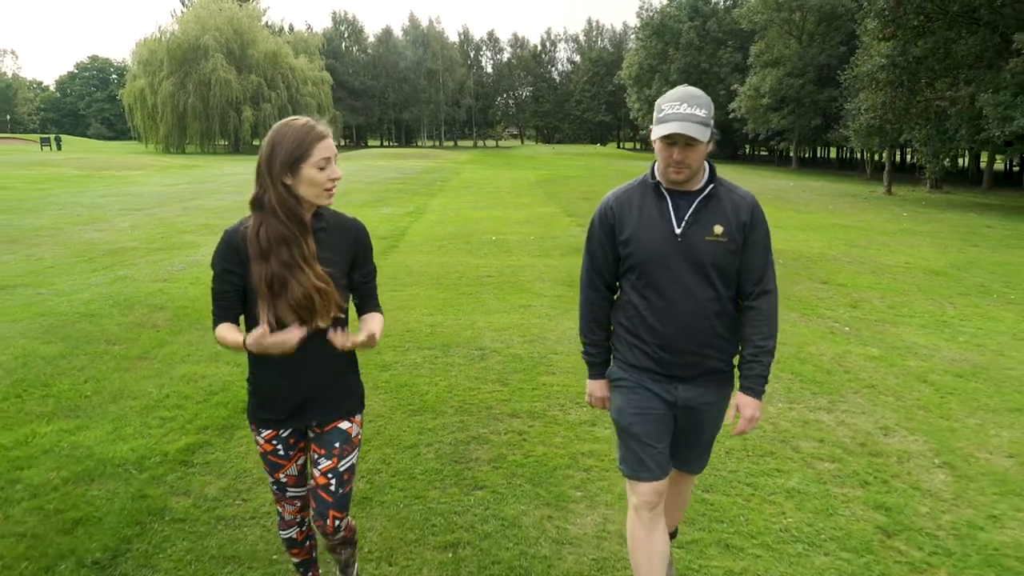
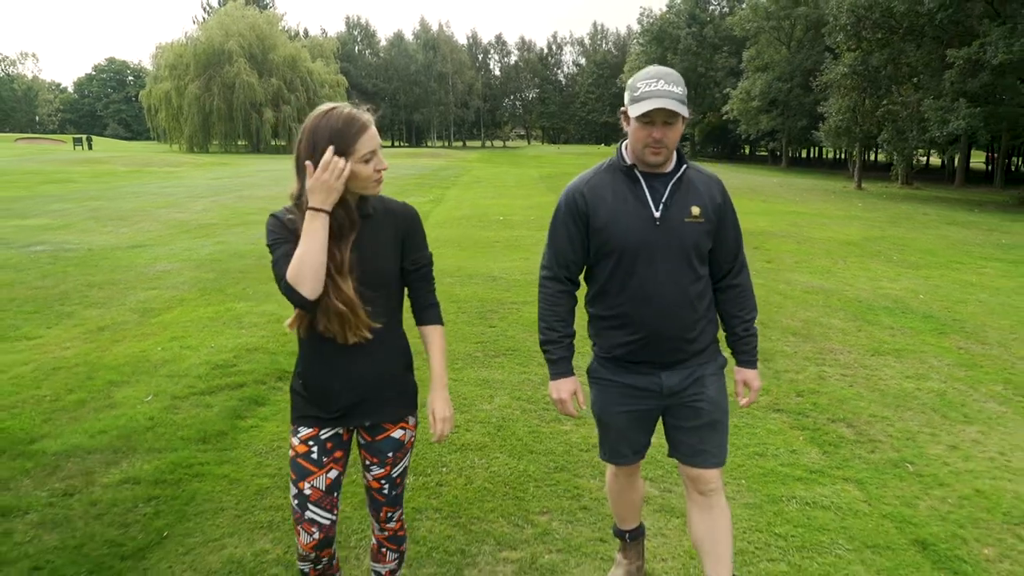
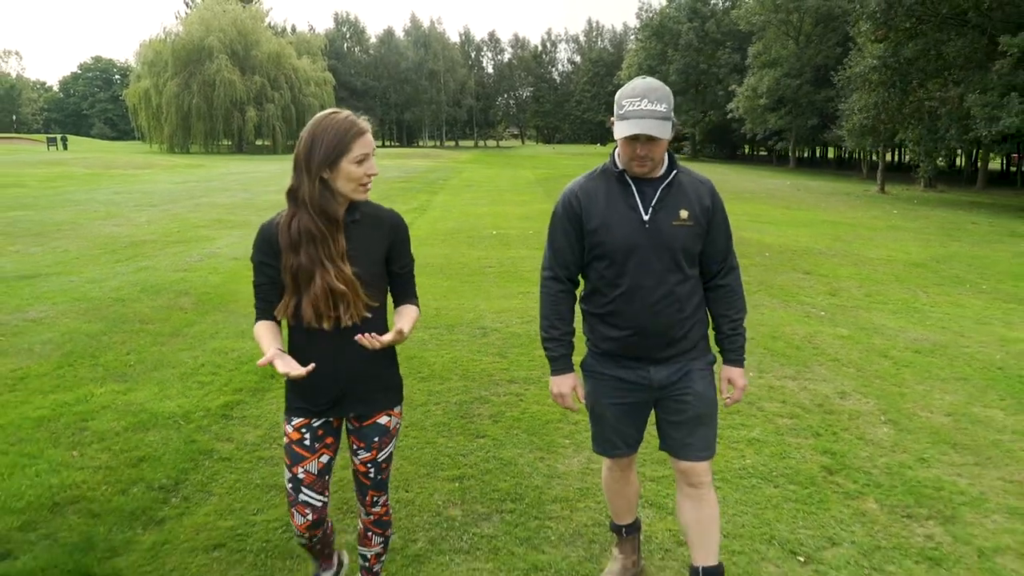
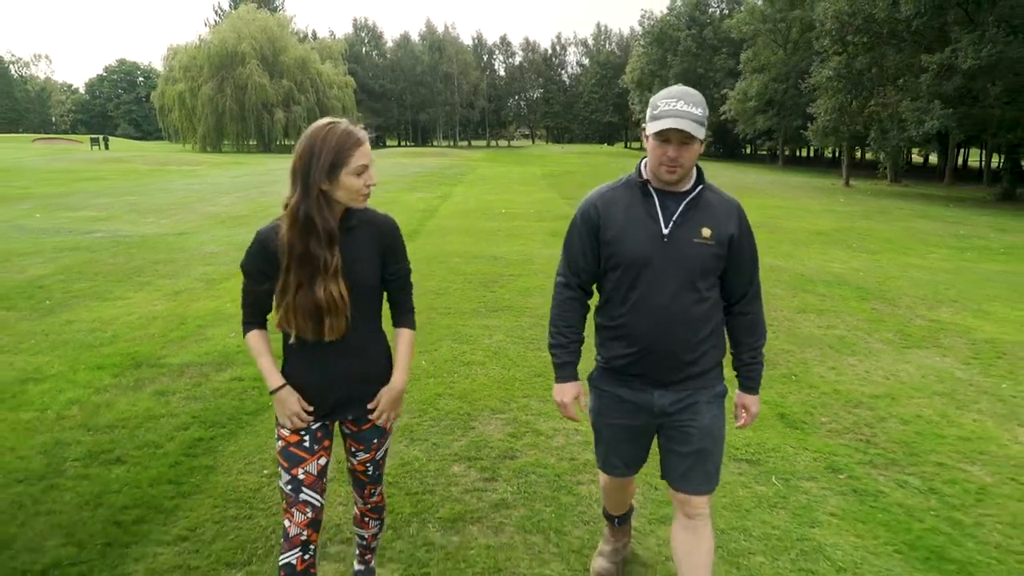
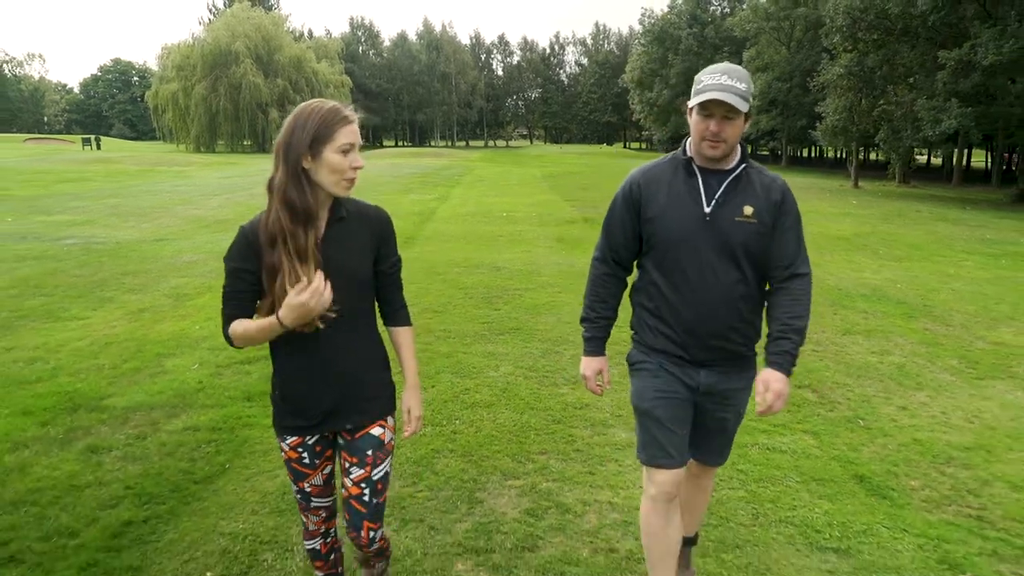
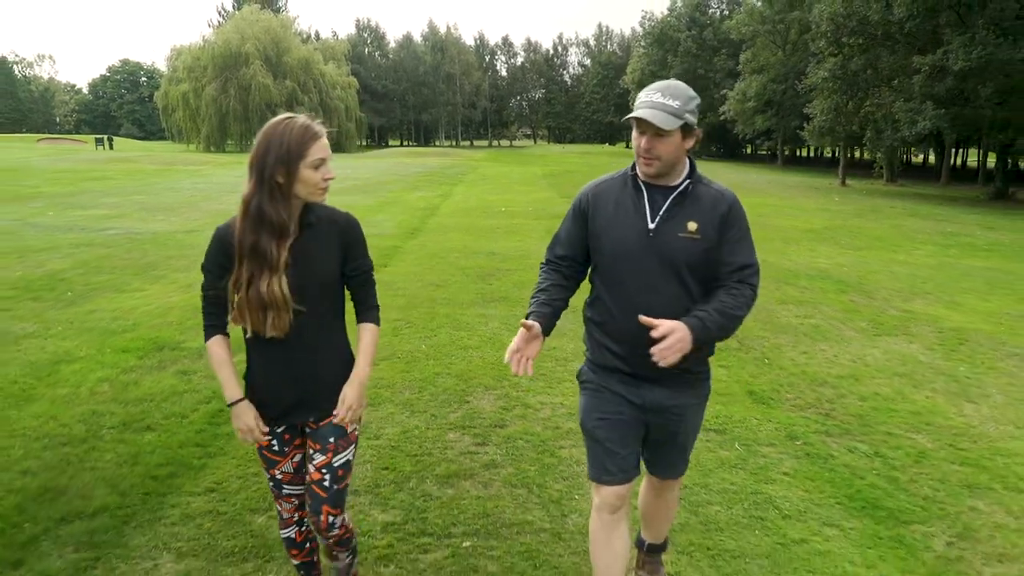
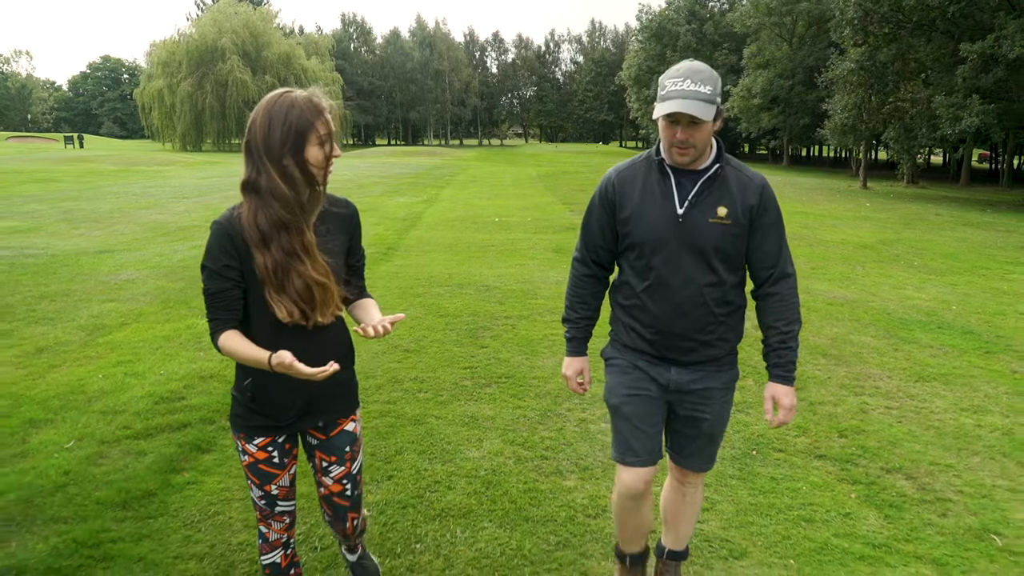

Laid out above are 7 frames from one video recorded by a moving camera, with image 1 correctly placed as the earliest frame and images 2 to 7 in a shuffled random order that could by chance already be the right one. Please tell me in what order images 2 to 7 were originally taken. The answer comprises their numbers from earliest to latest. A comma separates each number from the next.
3, 7, 2, 5, 4, 6
